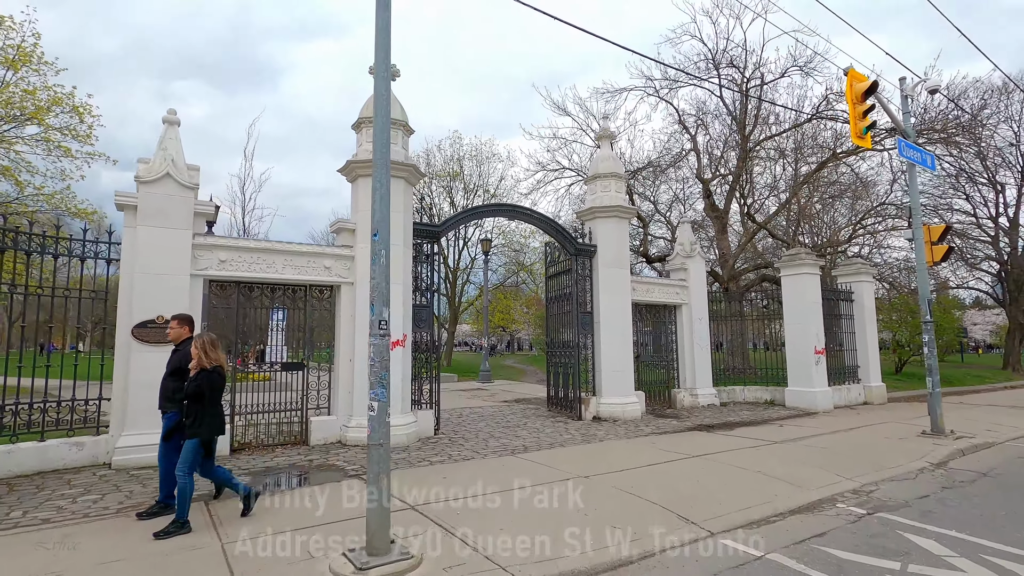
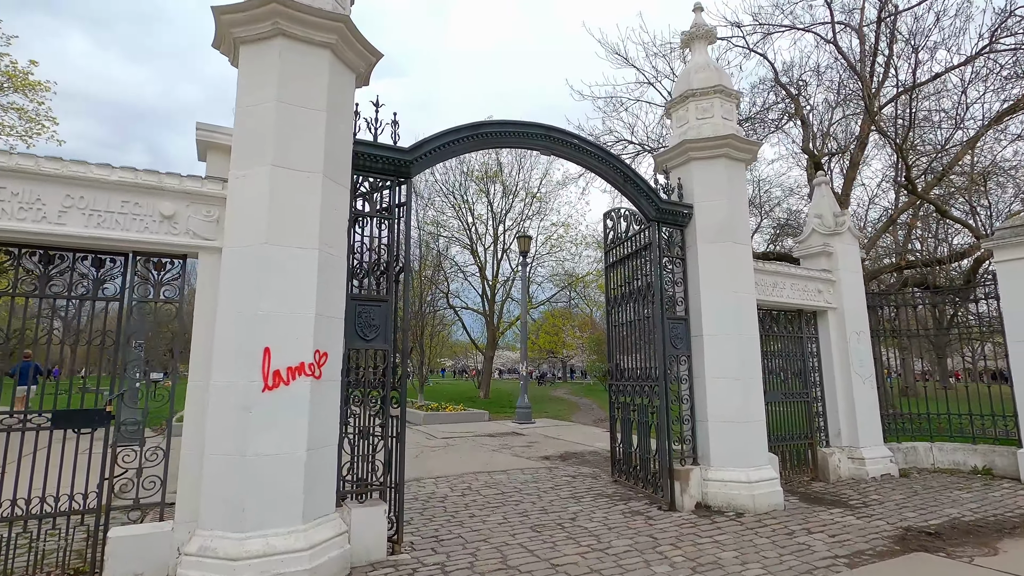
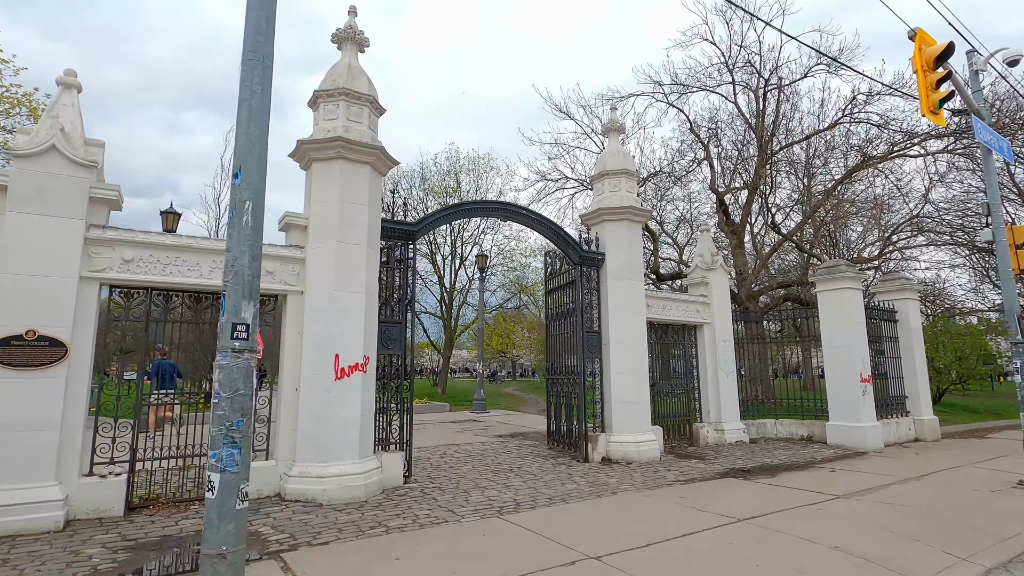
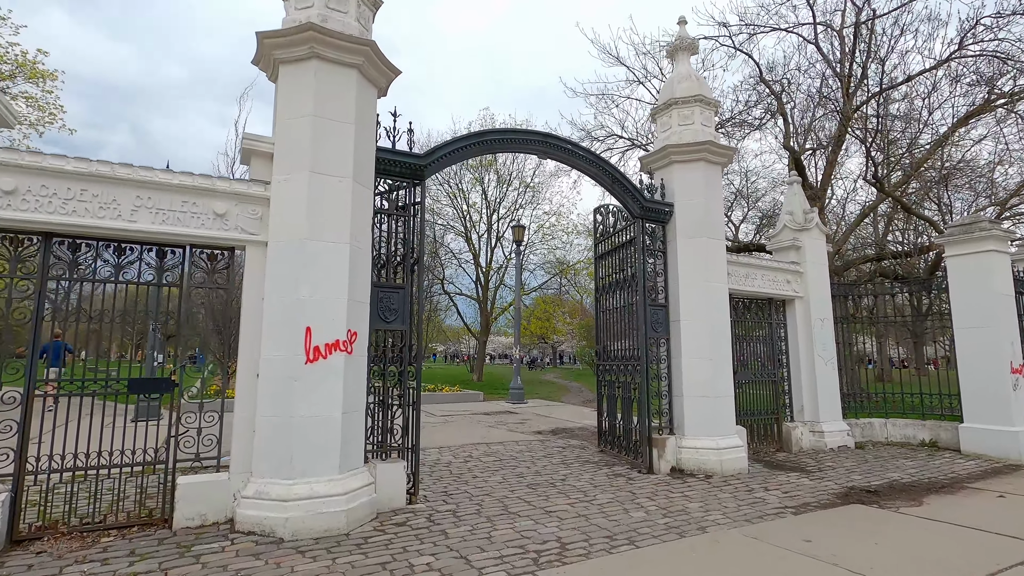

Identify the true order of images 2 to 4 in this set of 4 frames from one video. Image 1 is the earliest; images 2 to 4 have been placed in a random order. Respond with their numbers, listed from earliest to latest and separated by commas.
3, 4, 2
